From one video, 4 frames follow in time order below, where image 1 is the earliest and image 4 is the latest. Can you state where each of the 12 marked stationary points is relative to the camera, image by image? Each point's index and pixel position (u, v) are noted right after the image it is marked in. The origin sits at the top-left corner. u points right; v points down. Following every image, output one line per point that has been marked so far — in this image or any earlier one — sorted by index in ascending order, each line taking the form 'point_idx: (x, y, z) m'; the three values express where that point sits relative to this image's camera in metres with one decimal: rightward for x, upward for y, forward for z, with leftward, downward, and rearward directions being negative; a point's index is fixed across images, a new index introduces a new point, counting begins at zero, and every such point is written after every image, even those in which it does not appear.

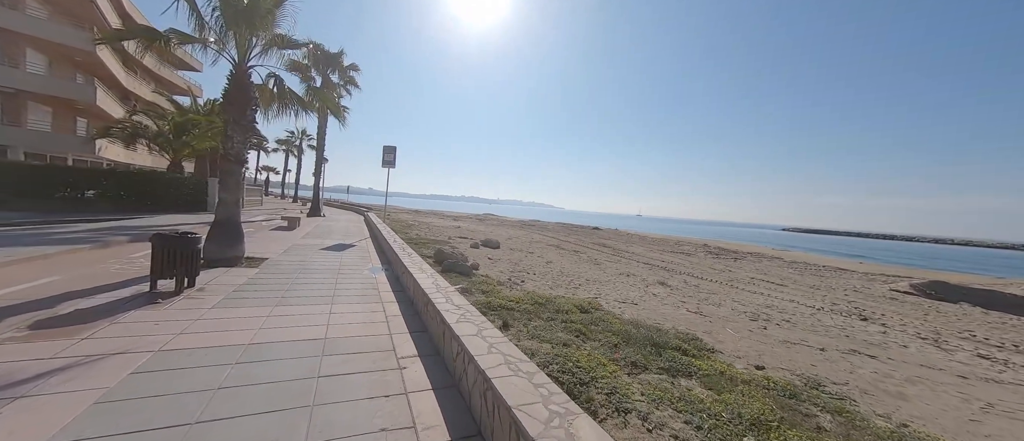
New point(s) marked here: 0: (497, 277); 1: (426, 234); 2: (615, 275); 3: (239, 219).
0: (-0.3, -1.3, +7.4) m
1: (-4.1, -0.6, +15.2) m
2: (+3.2, -1.7, +9.9) m
3: (-5.6, 0.0, +6.6) m
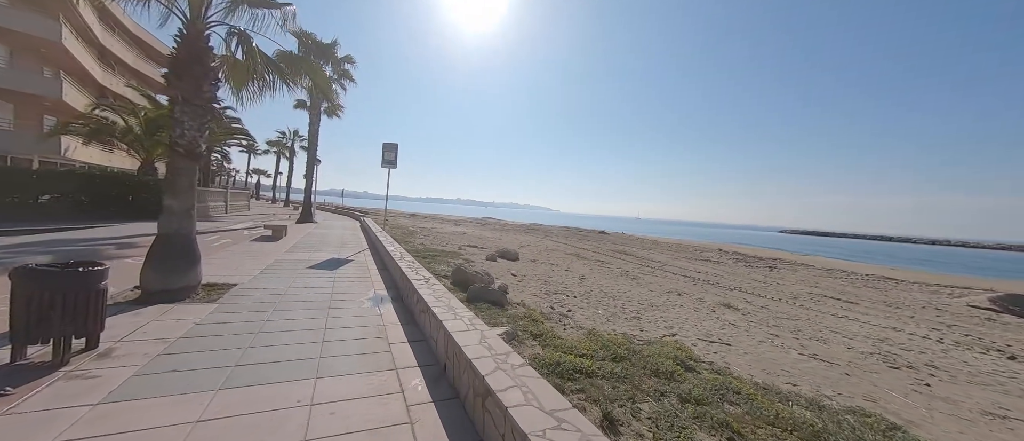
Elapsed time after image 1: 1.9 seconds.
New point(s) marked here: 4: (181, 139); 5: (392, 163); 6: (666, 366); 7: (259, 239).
0: (+0.5, -1.5, +5.7) m
1: (-3.4, -0.9, +13.5) m
2: (+4.0, -1.9, +8.3) m
3: (-4.8, -0.2, +4.9) m
4: (-4.8, +1.2, +4.7) m
5: (-4.7, +2.2, +12.6) m
6: (+1.7, -1.6, +3.6) m
7: (-8.5, -0.6, +10.9) m
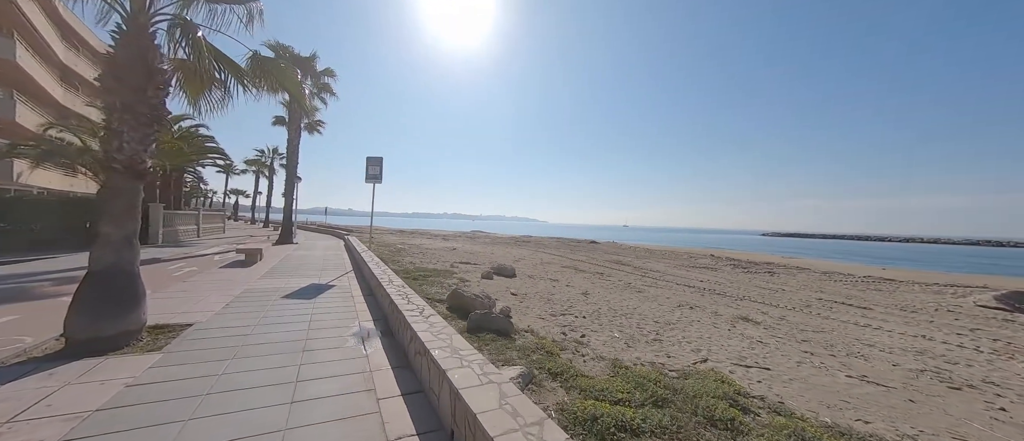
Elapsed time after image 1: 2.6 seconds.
0: (+0.6, -1.8, +5.0) m
1: (-3.6, -1.6, +12.7) m
2: (+4.0, -2.1, +7.7) m
3: (-4.7, -0.6, +4.0) m
4: (-4.7, +0.8, +3.9) m
5: (-5.0, +1.6, +11.8) m
6: (+1.9, -1.7, +3.0) m
7: (-8.6, -1.4, +9.9) m
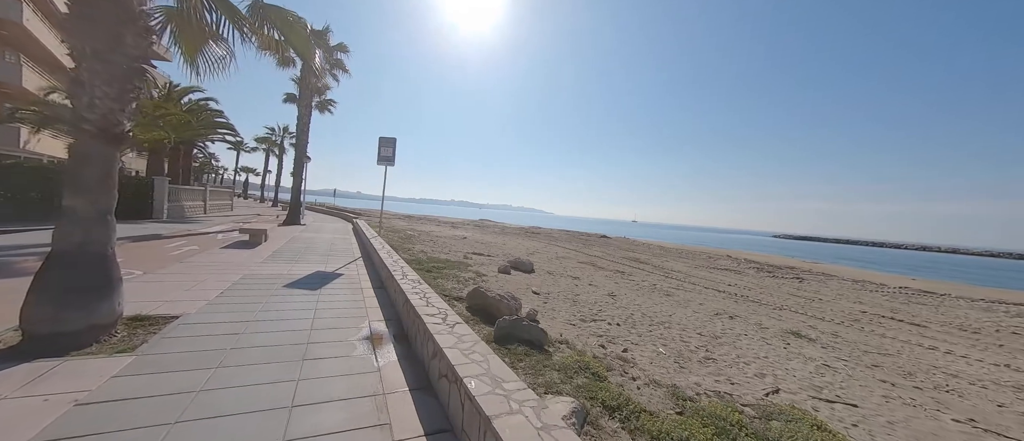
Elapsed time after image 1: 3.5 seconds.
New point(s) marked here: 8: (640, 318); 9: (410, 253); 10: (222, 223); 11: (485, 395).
0: (+1.0, -1.7, +4.3) m
1: (-3.0, -1.1, +12.0) m
2: (+4.5, -2.1, +6.9) m
3: (-4.3, -0.3, +3.4) m
4: (-4.2, +1.1, +3.2) m
5: (-4.2, +2.1, +11.1) m
6: (+2.3, -1.8, +2.2) m
7: (-8.1, -0.7, +9.3) m
8: (+2.5, -1.9, +6.3) m
9: (-3.2, -1.0, +10.1) m
10: (-13.0, -0.1, +14.4) m
11: (-0.2, -1.2, +2.1) m
